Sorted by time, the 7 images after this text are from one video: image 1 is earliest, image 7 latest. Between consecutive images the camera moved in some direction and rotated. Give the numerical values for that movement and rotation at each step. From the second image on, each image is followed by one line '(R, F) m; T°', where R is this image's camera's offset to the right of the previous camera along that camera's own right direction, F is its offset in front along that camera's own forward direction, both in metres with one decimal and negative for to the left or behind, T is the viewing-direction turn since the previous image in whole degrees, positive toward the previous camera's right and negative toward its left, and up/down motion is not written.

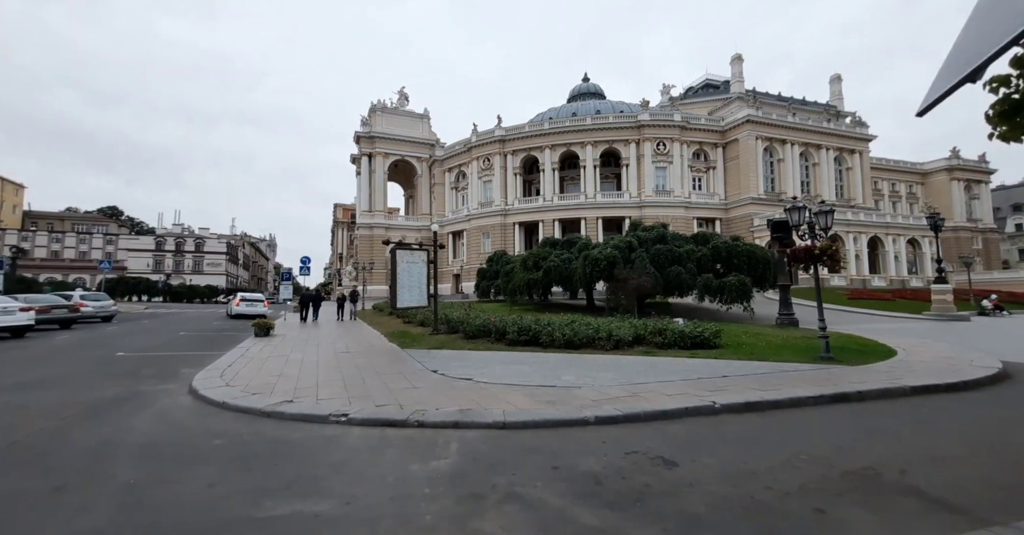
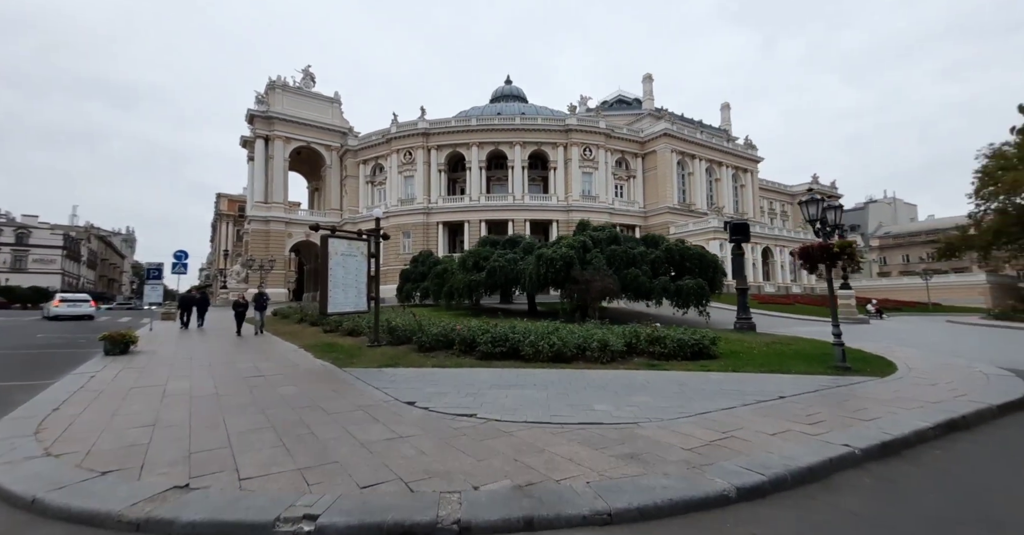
(-1.5, +2.4) m; +12°
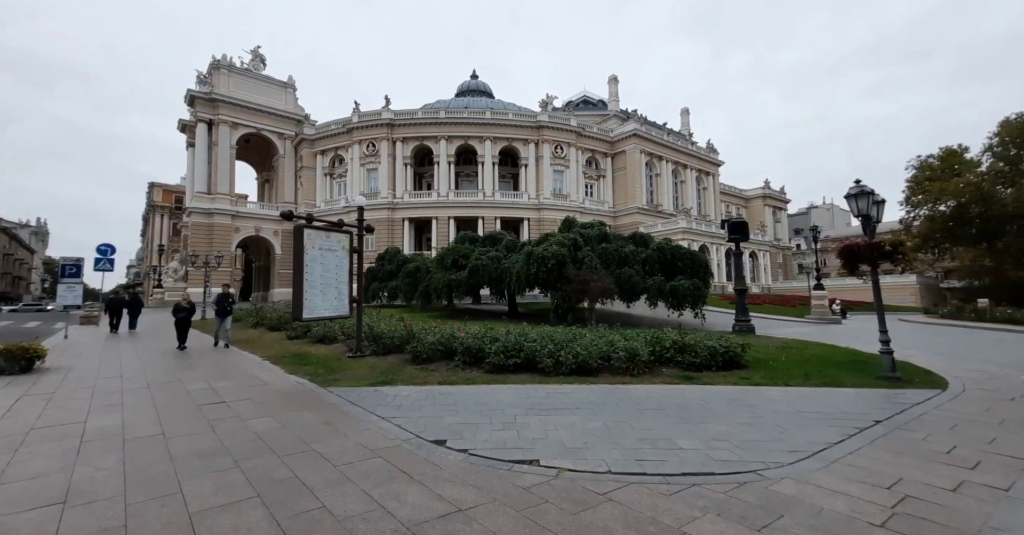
(-1.1, +1.4) m; +6°
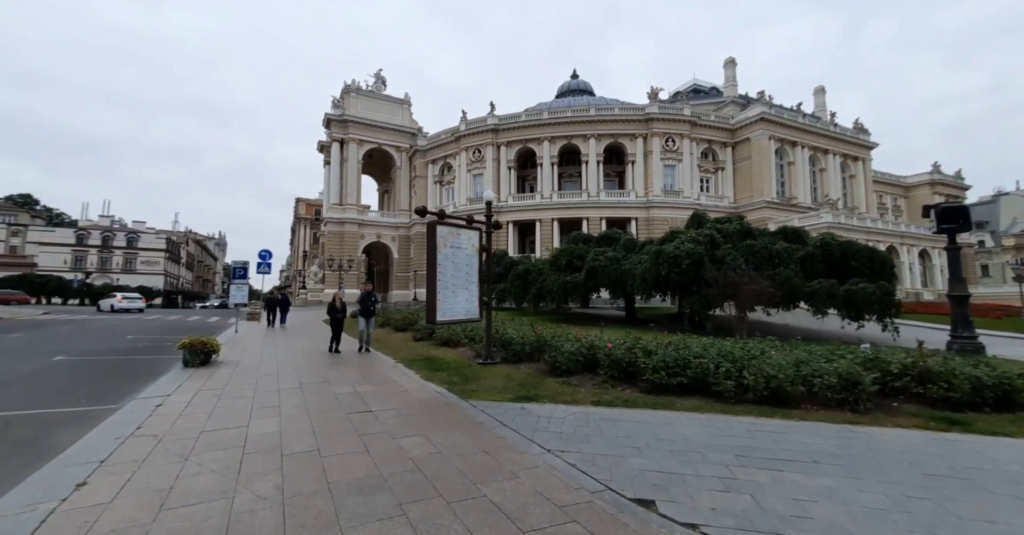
(-1.0, +1.1) m; -13°
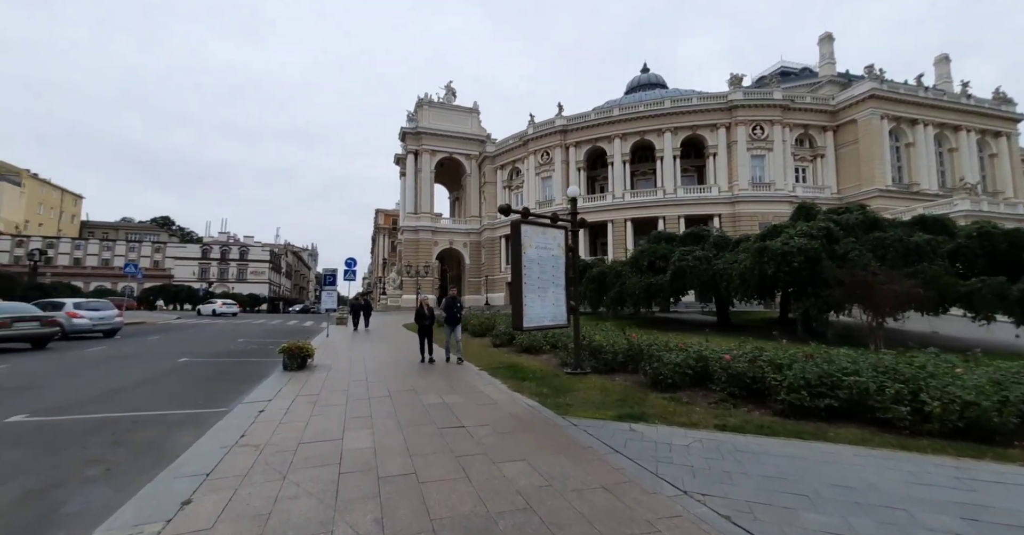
(-0.5, +0.7) m; -9°
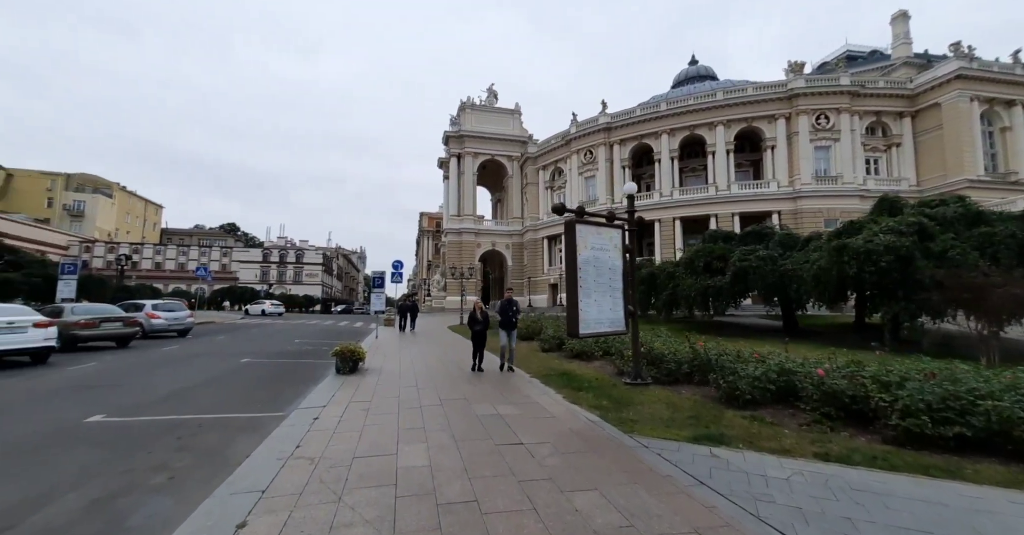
(-0.3, +0.5) m; -6°
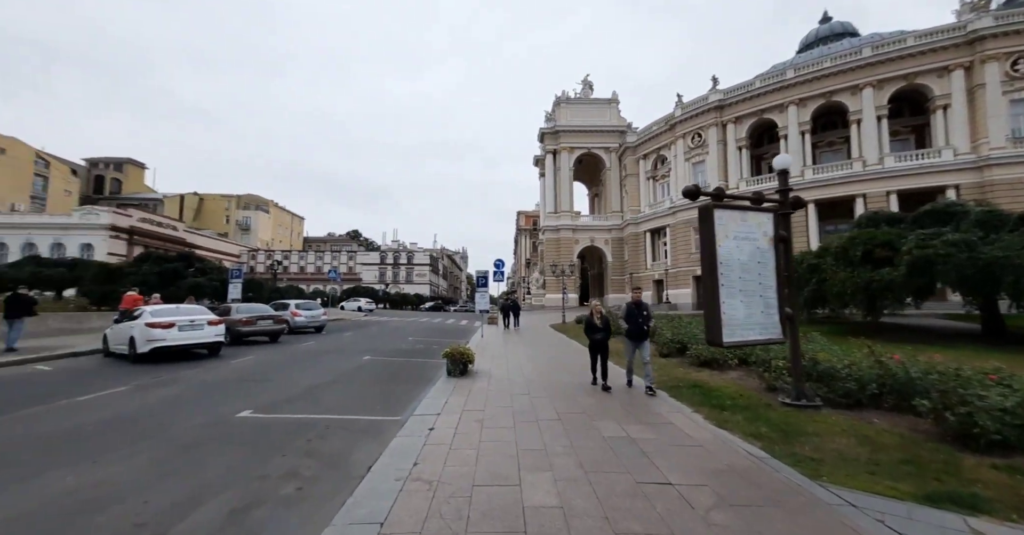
(-0.5, +0.9) m; -13°
